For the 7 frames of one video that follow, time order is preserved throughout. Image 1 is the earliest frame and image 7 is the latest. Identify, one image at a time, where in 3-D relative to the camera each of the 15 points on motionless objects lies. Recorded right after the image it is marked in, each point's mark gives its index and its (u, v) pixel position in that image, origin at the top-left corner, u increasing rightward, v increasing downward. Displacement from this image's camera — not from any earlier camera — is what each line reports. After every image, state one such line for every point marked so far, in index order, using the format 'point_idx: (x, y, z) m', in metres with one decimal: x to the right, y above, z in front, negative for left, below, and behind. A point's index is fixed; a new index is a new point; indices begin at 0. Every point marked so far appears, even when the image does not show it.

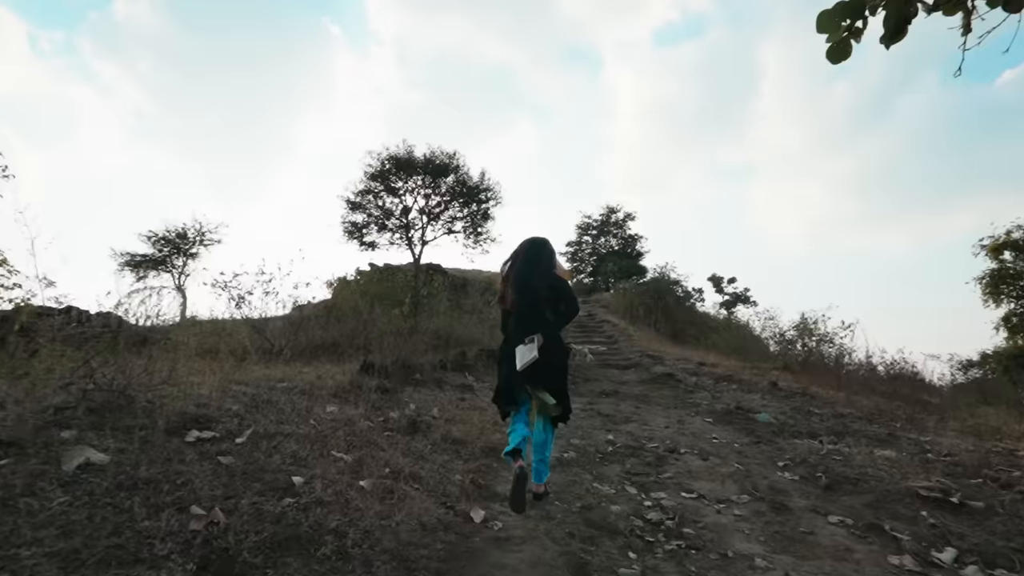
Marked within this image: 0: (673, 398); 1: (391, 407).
0: (+4.1, -2.8, +13.0) m
1: (-1.7, -1.7, +7.3) m
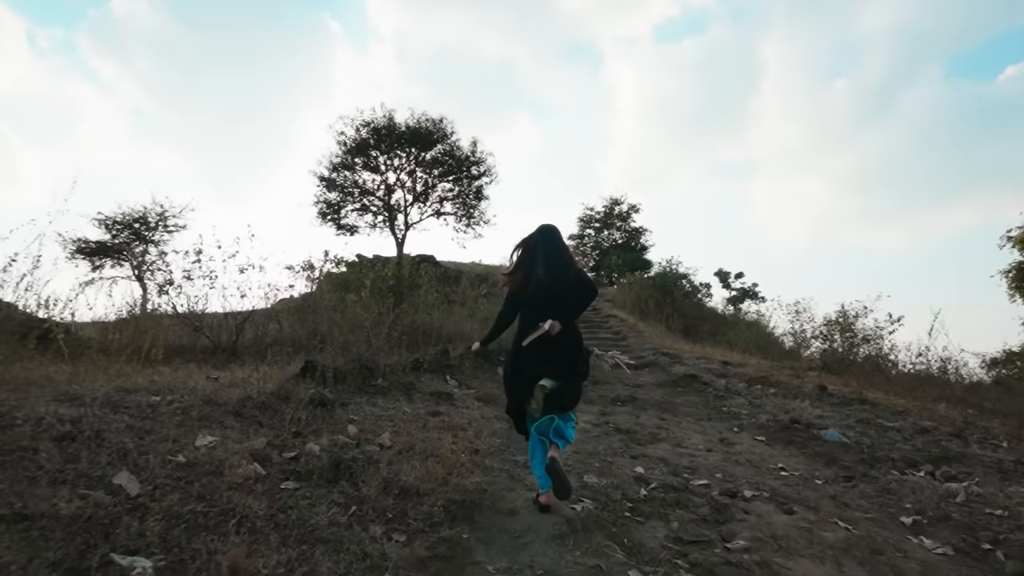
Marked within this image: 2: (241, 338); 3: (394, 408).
0: (+4.0, -2.5, +10.7) m
1: (-1.9, -1.4, +5.0) m
2: (-4.9, -0.9, +9.2) m
3: (-1.5, -1.6, +6.6) m
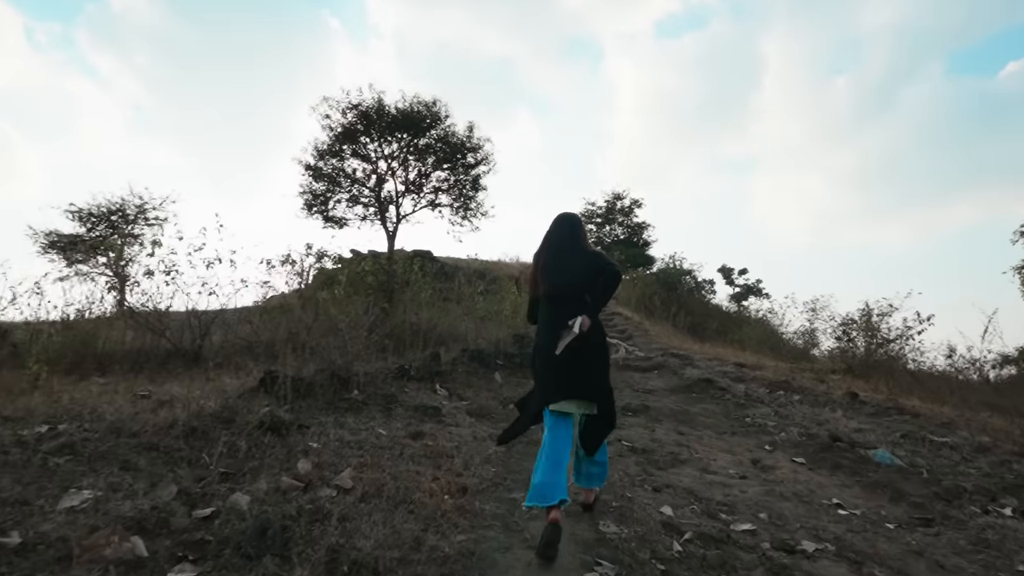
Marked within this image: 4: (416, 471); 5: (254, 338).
0: (+4.0, -2.4, +9.5) m
1: (-1.9, -1.4, +3.9) m
2: (-4.9, -0.9, +8.1) m
3: (-1.6, -1.5, +5.5) m
4: (-0.9, -1.6, +4.5) m
5: (-4.2, -0.8, +8.2) m
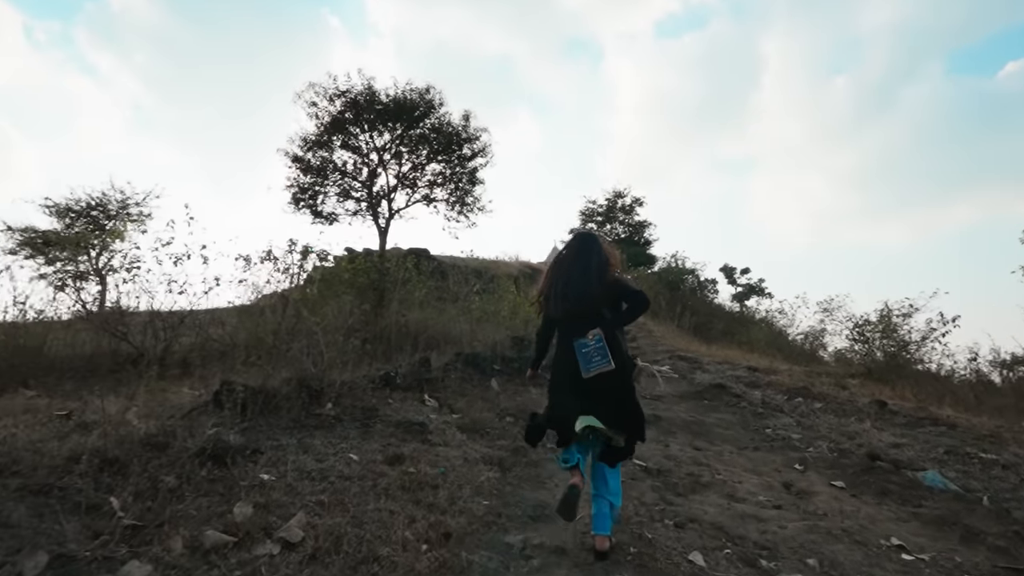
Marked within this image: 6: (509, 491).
0: (+4.0, -2.4, +8.7) m
1: (-1.9, -1.4, +3.0) m
2: (-5.0, -0.8, +7.2) m
3: (-1.6, -1.5, +4.6) m
4: (-0.9, -1.6, +3.6) m
5: (-4.2, -0.8, +7.4) m
6: (0.0, -1.9, +4.8) m
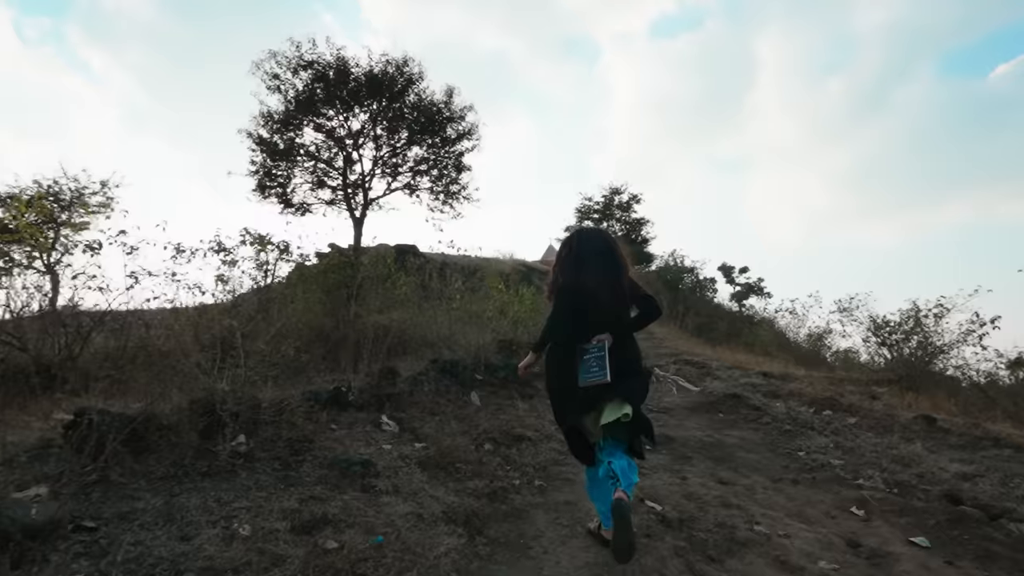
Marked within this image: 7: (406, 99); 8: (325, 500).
0: (+3.7, -2.3, +7.3) m
1: (-2.1, -1.3, +1.5) m
2: (-5.2, -0.8, +5.7) m
3: (-1.8, -1.4, +3.1) m
4: (-1.1, -1.5, +2.1) m
5: (-4.5, -0.7, +5.9) m
6: (-0.2, -1.9, +3.4) m
7: (-2.8, +5.1, +13.7) m
8: (-1.4, -1.5, +3.7) m
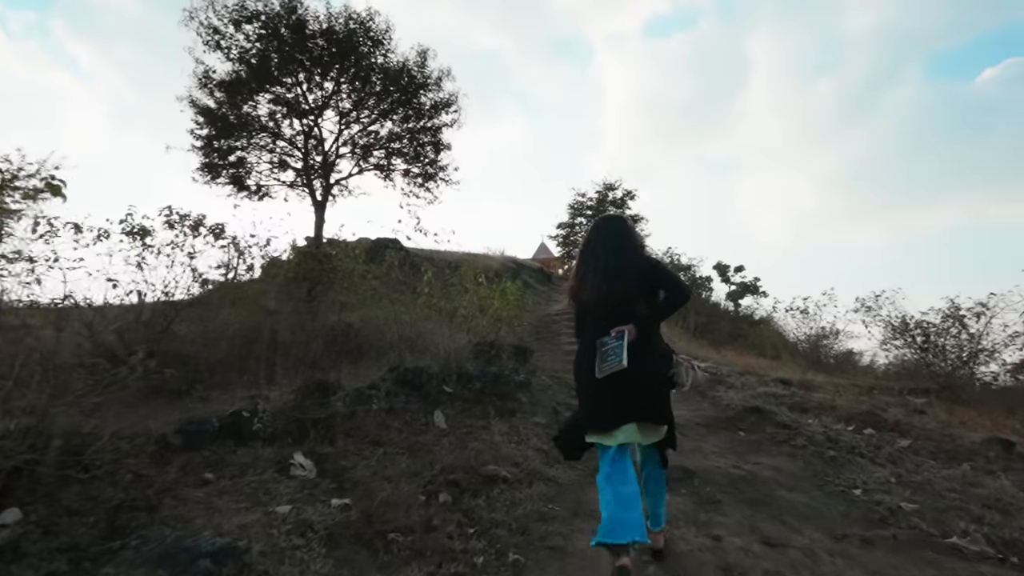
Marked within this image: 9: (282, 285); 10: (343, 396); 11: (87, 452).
0: (+3.4, -2.2, +5.6) m
1: (-2.3, -1.2, -0.2) m
2: (-5.5, -0.6, +3.9) m
3: (-2.0, -1.3, +1.4) m
4: (-1.3, -1.4, +0.4) m
5: (-4.7, -0.6, +4.1) m
6: (-0.5, -1.7, +1.7) m
7: (-3.2, +5.2, +12.0) m
8: (-1.6, -1.4, +2.0) m
9: (-3.7, +0.1, +8.1) m
10: (-1.8, -1.1, +5.4) m
11: (-2.6, -1.0, +3.1) m
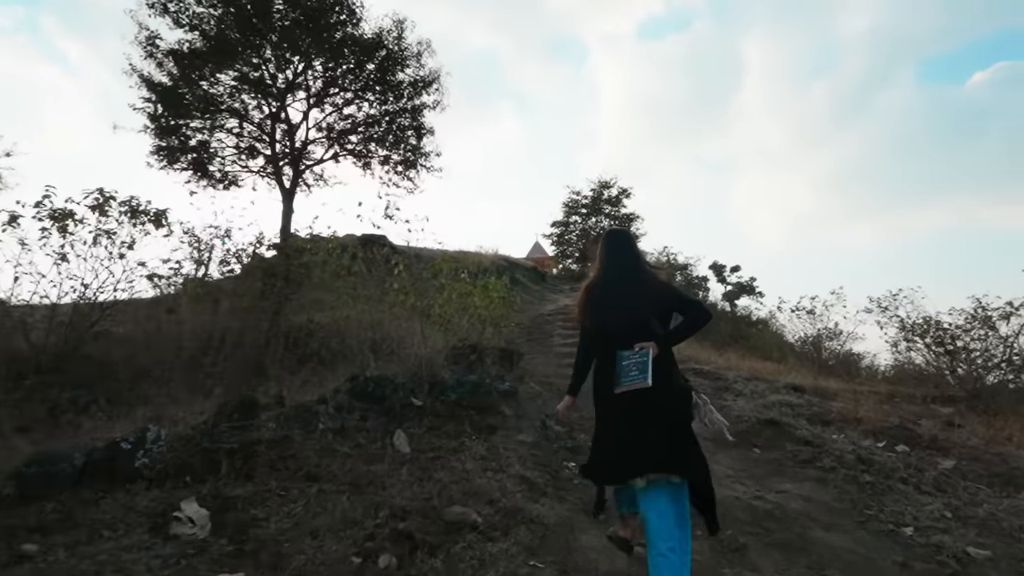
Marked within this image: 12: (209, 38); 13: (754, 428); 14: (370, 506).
0: (+3.2, -2.2, +4.6) m
1: (-2.5, -1.1, -1.3) m
2: (-5.7, -0.5, +2.8) m
3: (-2.2, -1.2, +0.3) m
4: (-1.5, -1.3, -0.6) m
5: (-4.9, -0.5, +3.0) m
6: (-0.7, -1.7, +0.6) m
7: (-3.5, +5.3, +10.9) m
8: (-1.8, -1.4, +0.9) m
9: (-4.0, +0.1, +7.0) m
10: (-2.0, -1.1, +4.3) m
11: (-2.8, -0.9, +2.0) m
12: (-6.1, +5.1, +10.3) m
13: (+3.5, -2.0, +7.3) m
14: (-1.0, -1.5, +3.6) m
